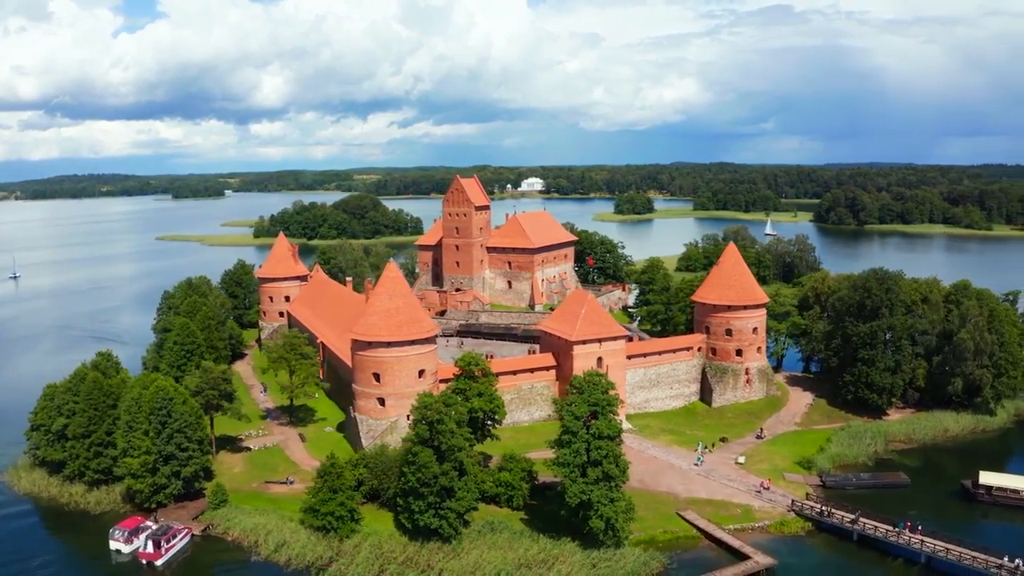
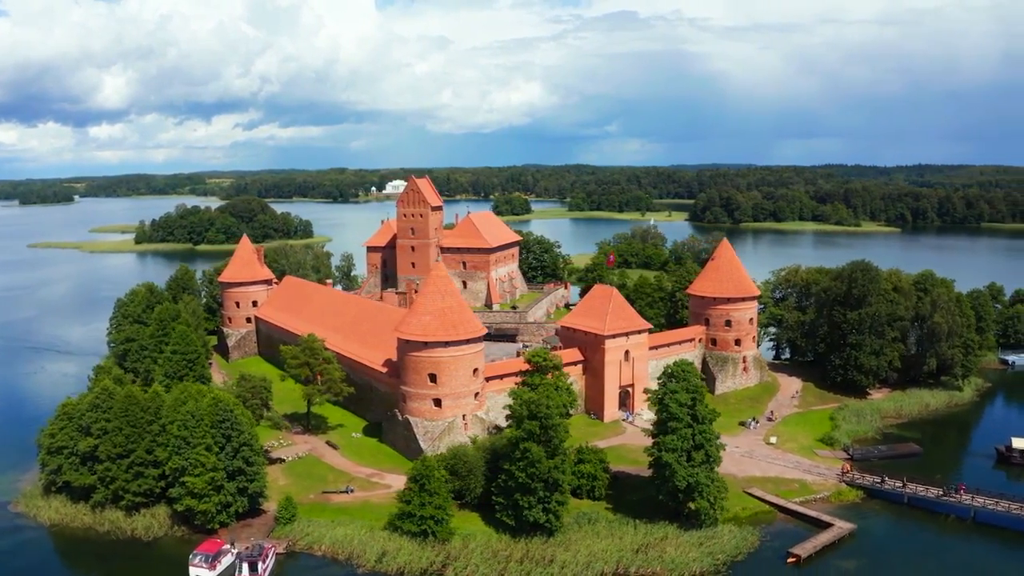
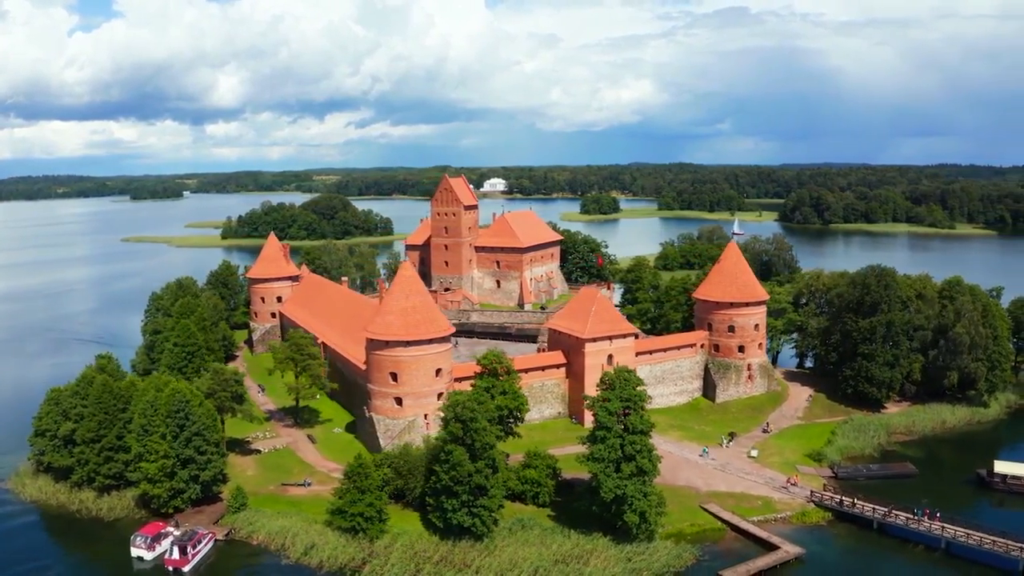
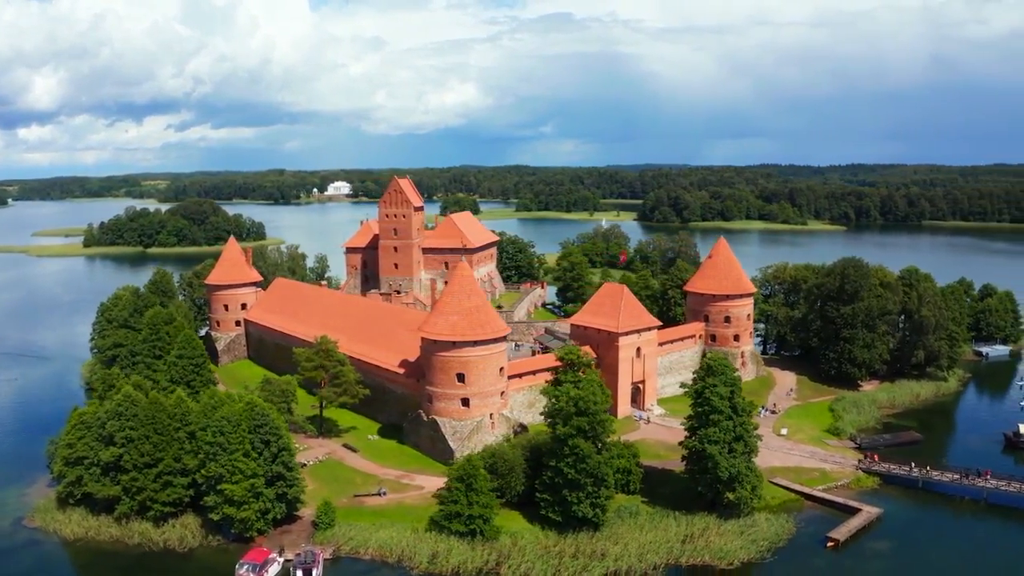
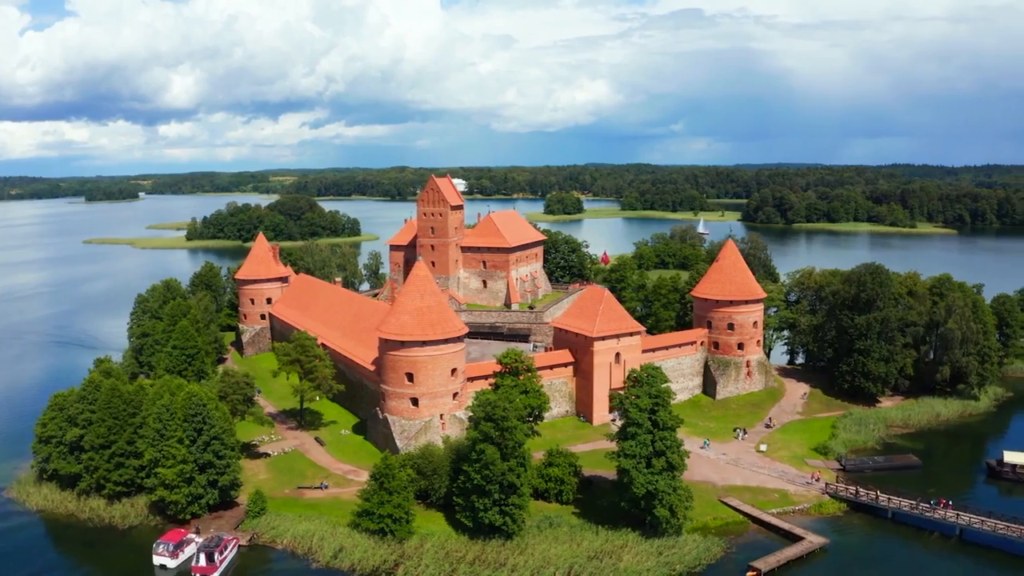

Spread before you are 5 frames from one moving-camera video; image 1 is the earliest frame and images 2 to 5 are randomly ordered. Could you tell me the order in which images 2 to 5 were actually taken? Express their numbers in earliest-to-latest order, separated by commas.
3, 5, 2, 4
